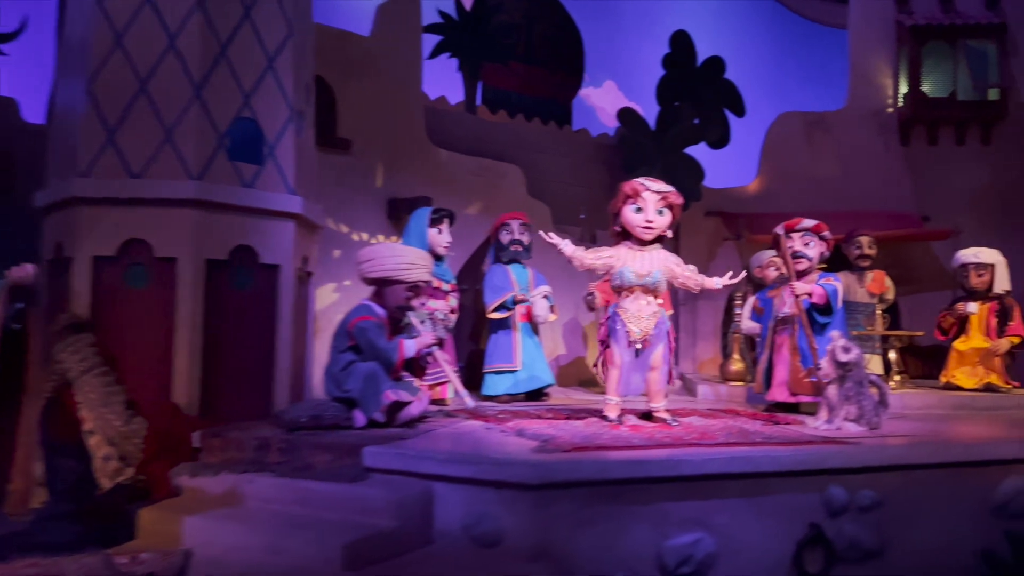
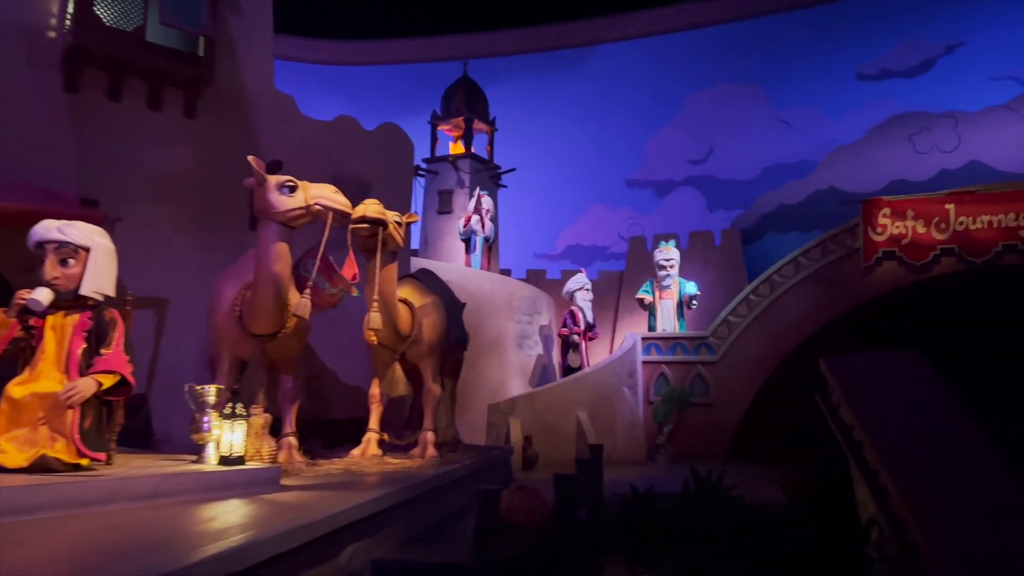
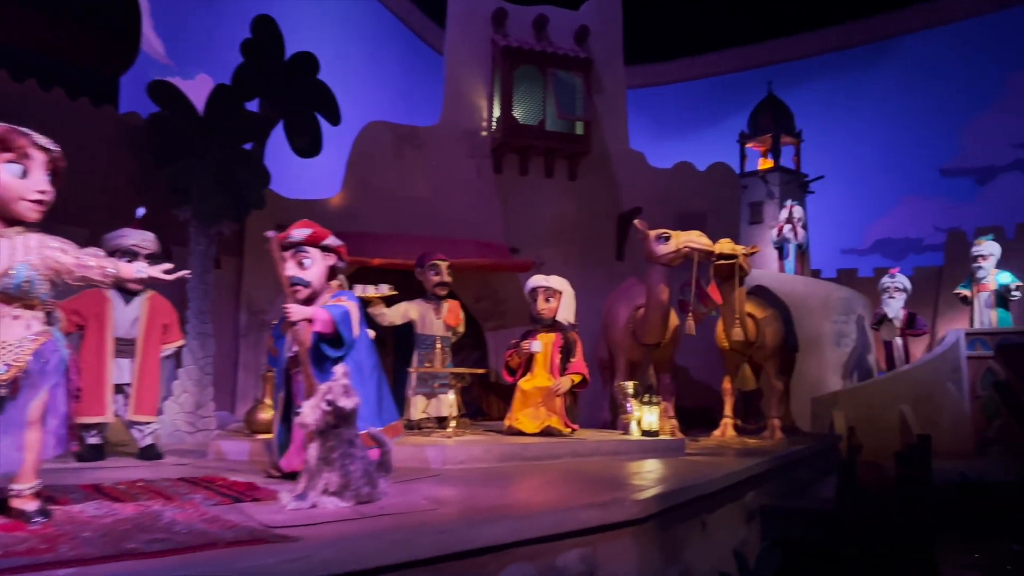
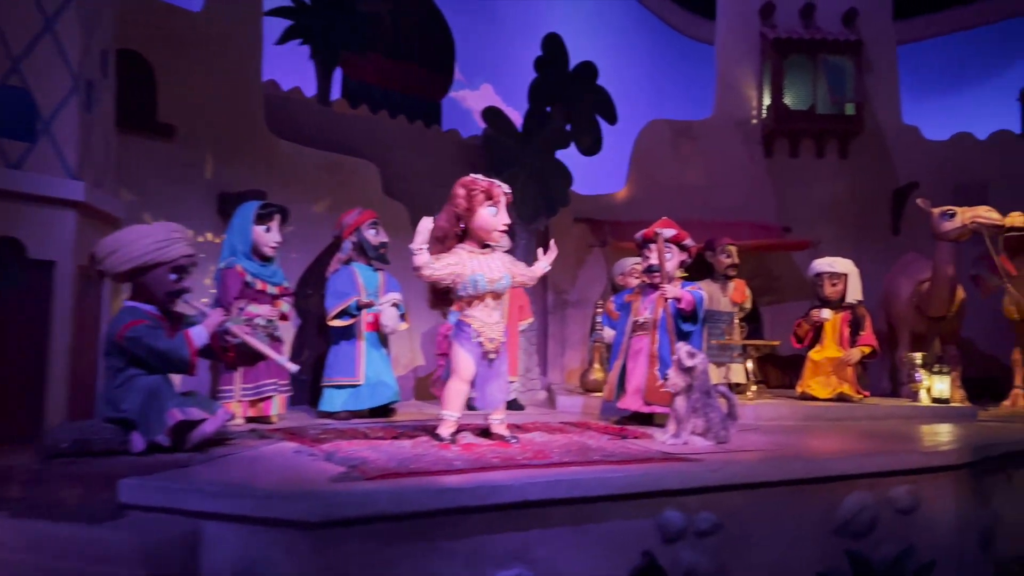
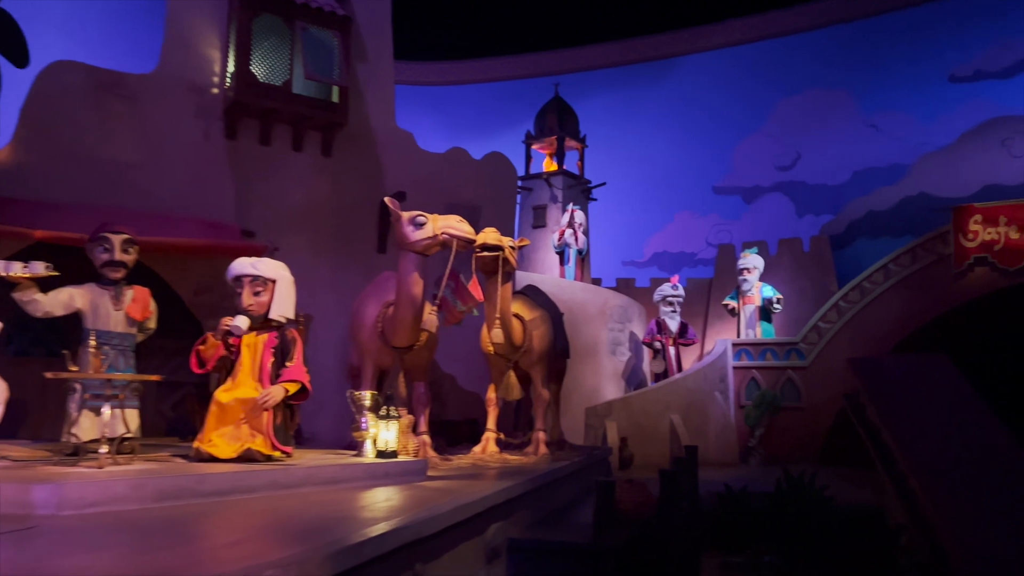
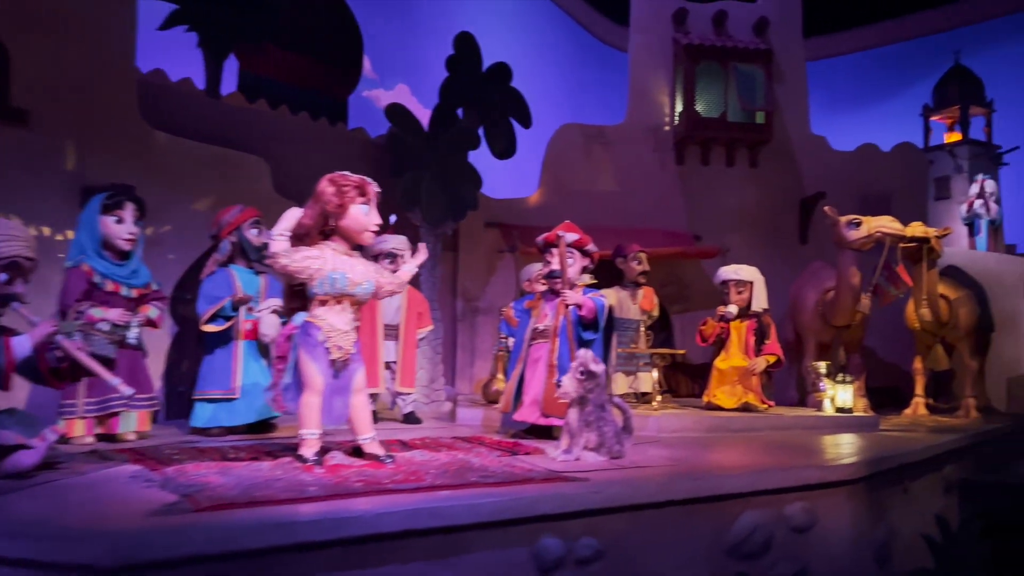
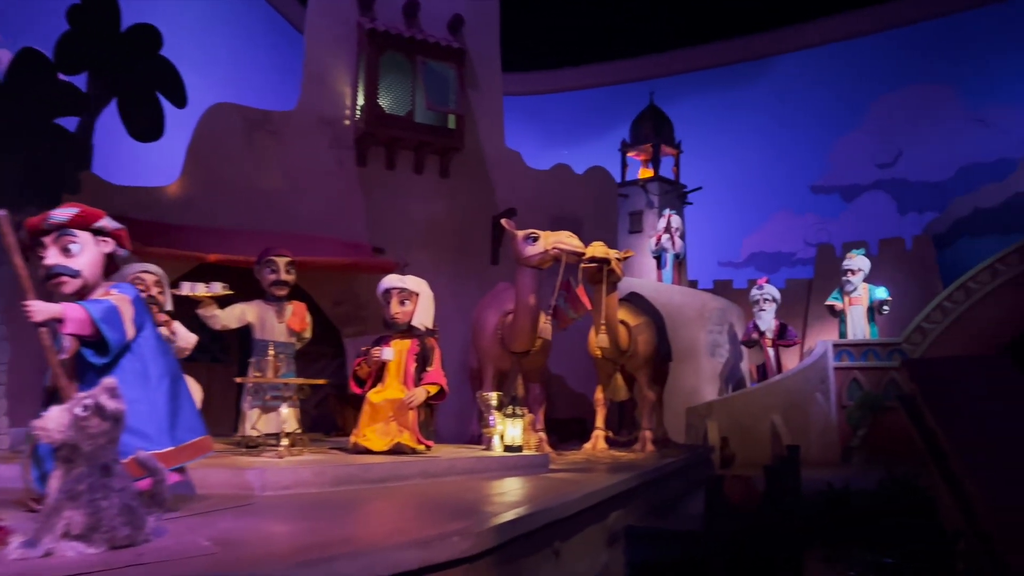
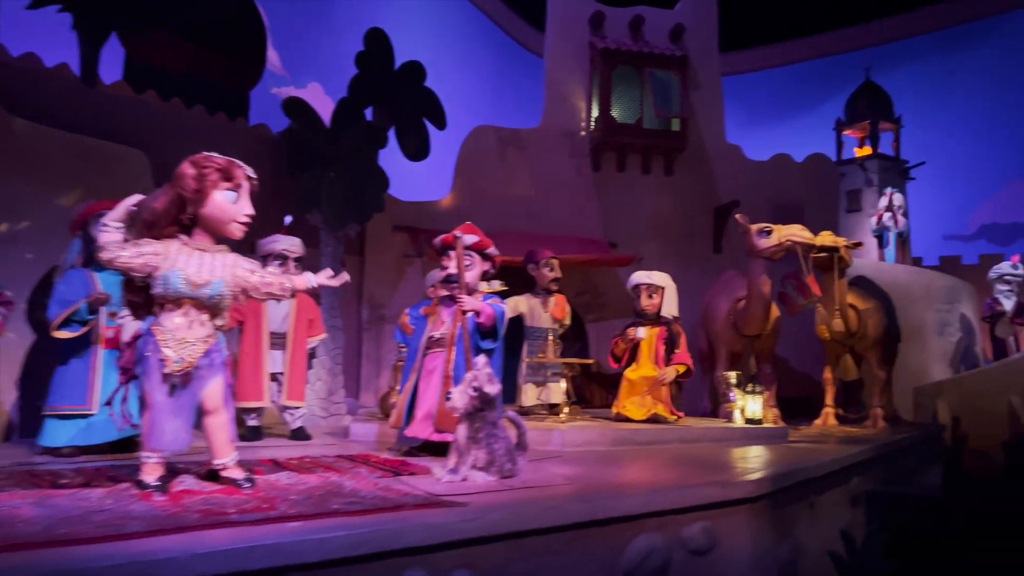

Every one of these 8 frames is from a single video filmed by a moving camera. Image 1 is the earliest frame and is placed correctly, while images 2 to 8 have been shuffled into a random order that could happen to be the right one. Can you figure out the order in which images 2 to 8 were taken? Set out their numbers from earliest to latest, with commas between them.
4, 6, 8, 3, 7, 5, 2
